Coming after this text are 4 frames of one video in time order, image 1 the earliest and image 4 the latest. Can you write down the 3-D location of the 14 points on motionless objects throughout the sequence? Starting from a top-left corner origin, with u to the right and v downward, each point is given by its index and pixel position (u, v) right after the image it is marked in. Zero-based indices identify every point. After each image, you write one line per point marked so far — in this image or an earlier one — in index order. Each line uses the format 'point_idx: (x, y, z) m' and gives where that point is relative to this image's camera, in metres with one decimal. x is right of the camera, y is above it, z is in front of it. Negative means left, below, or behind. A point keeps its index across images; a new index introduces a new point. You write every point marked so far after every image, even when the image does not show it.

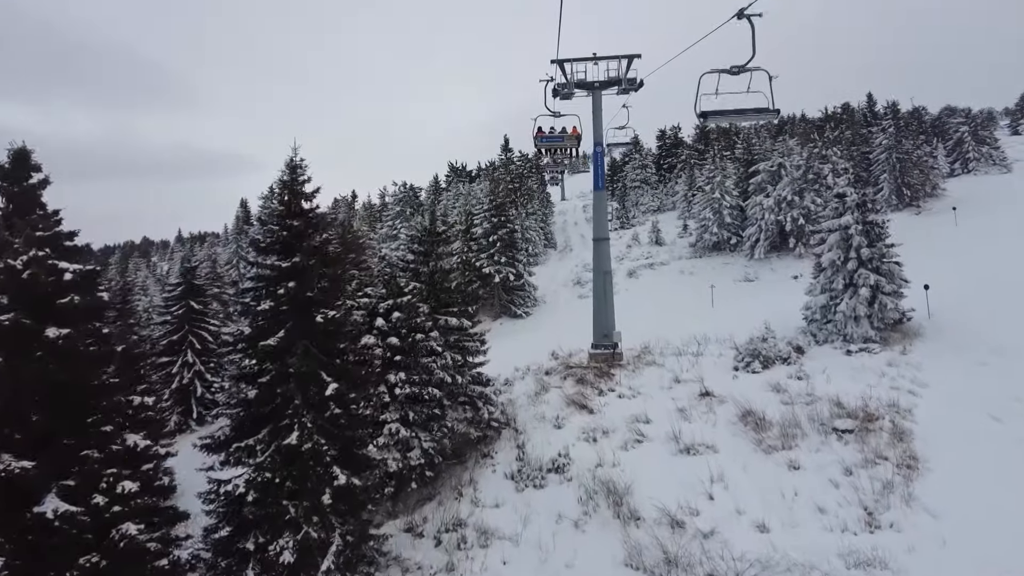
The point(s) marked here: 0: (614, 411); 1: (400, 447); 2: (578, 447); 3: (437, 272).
0: (+2.1, -2.6, +13.3) m
1: (-1.9, -2.8, +11.1) m
2: (+1.2, -2.9, +11.7) m
3: (-1.6, +0.4, +13.6) m
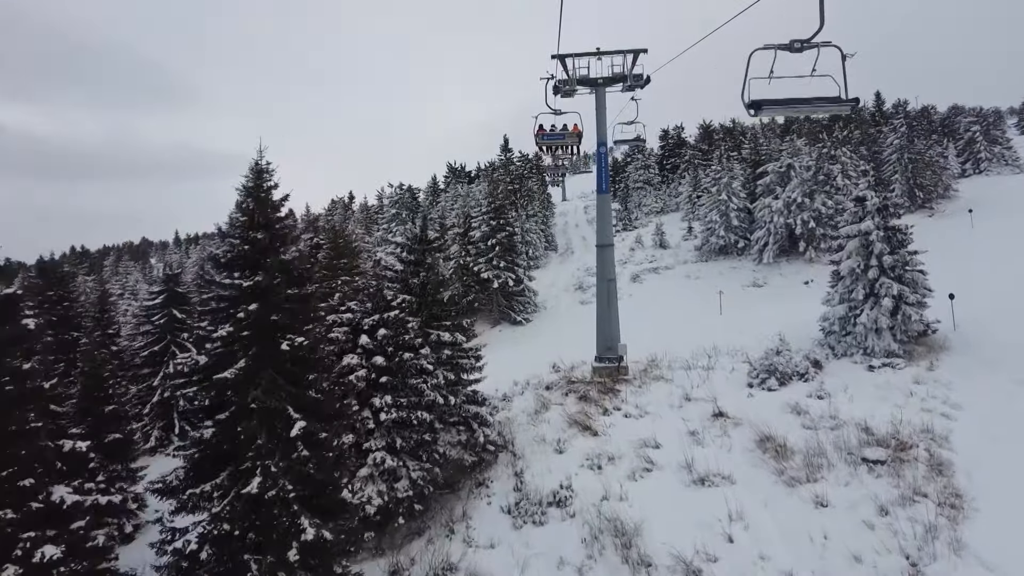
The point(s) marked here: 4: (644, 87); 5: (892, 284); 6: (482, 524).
0: (+2.1, -2.8, +12.3) m
1: (-2.0, -3.0, +10.2) m
2: (+1.2, -3.2, +10.7) m
3: (-1.6, +0.1, +12.6) m
4: (+3.2, +4.9, +15.4) m
5: (+8.6, +0.1, +14.5) m
6: (-0.5, -3.8, +10.2) m
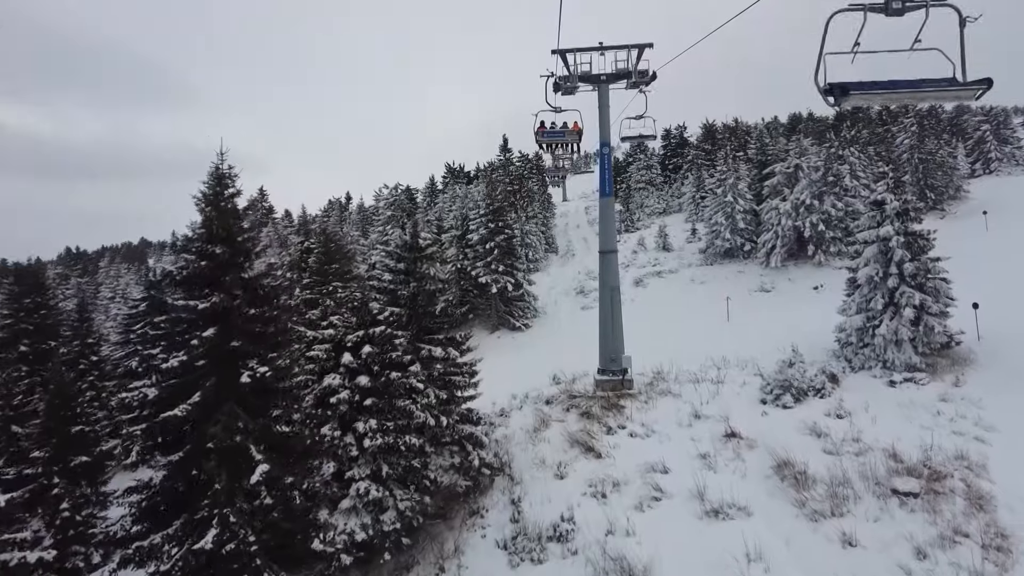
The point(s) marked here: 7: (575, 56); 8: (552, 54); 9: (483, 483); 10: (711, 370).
0: (+2.0, -3.0, +11.4) m
1: (-2.1, -3.2, +9.3) m
2: (+1.1, -3.4, +9.9) m
3: (-1.7, -0.1, +11.7) m
4: (+3.1, +4.7, +14.6) m
5: (+8.6, -0.1, +13.6) m
6: (-0.5, -4.0, +9.3) m
7: (+1.4, +5.1, +14.0) m
8: (+0.9, +5.1, +14.0) m
9: (-0.5, -3.4, +11.2) m
10: (+4.8, -2.0, +15.5) m
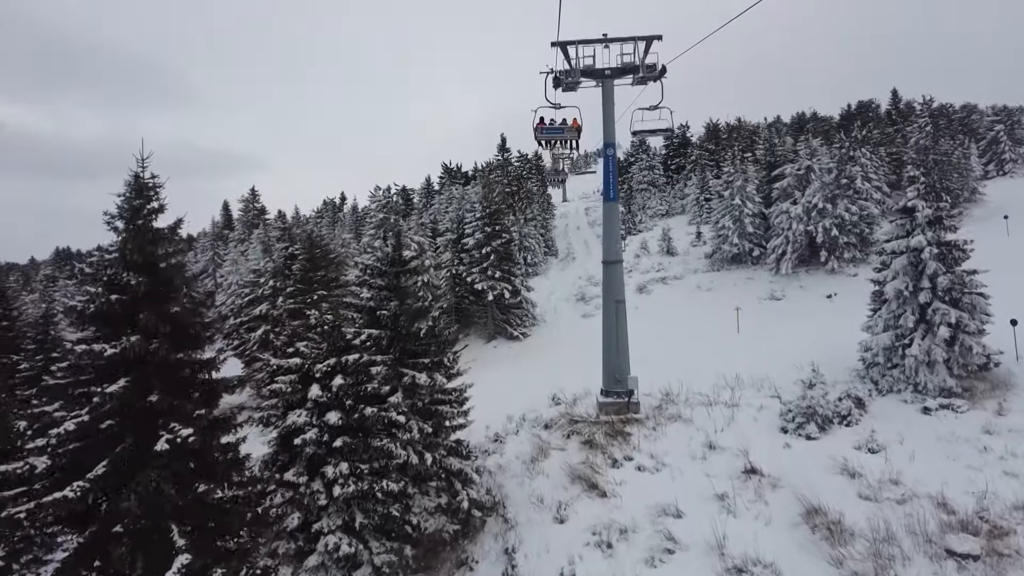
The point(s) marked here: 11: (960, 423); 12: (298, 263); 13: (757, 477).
0: (+1.9, -3.3, +10.2) m
1: (-2.1, -3.5, +8.1) m
2: (+1.0, -3.7, +8.6) m
3: (-1.8, -0.4, +10.5) m
4: (+3.0, +4.3, +13.3) m
5: (+8.5, -0.4, +12.4) m
6: (-0.6, -4.3, +8.1) m
7: (+1.3, +4.8, +12.8) m
8: (+0.8, +4.8, +12.8) m
9: (-0.6, -3.7, +10.0) m
10: (+4.7, -2.3, +14.2) m
11: (+7.7, -2.3, +11.0) m
12: (-6.6, +0.8, +19.7) m
13: (+3.9, -3.0, +10.2) m
